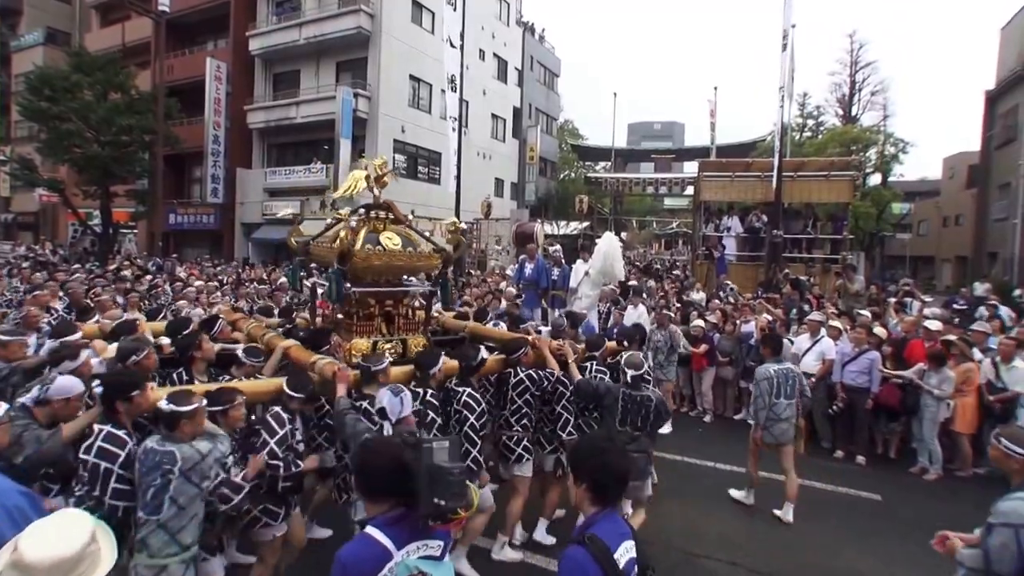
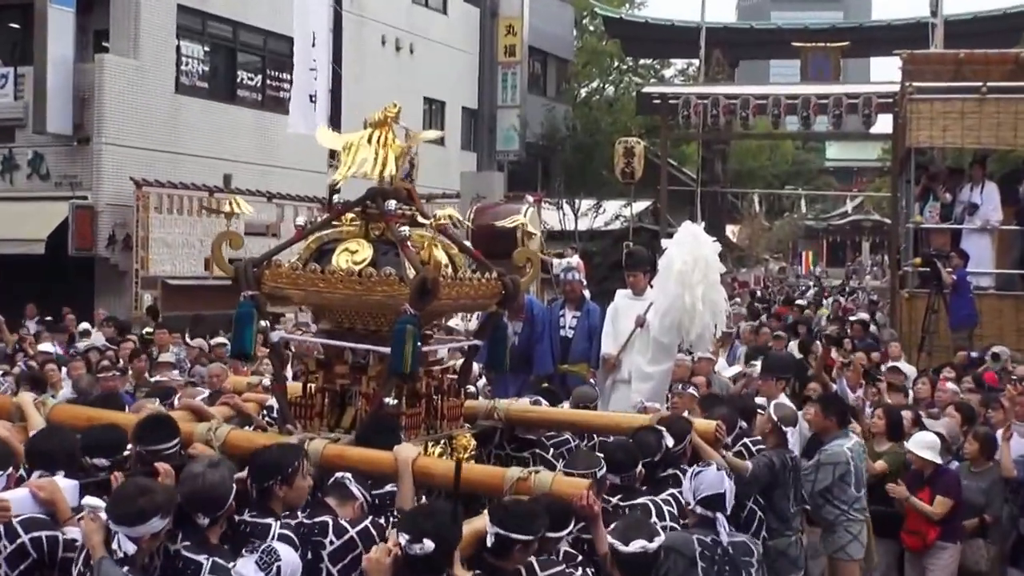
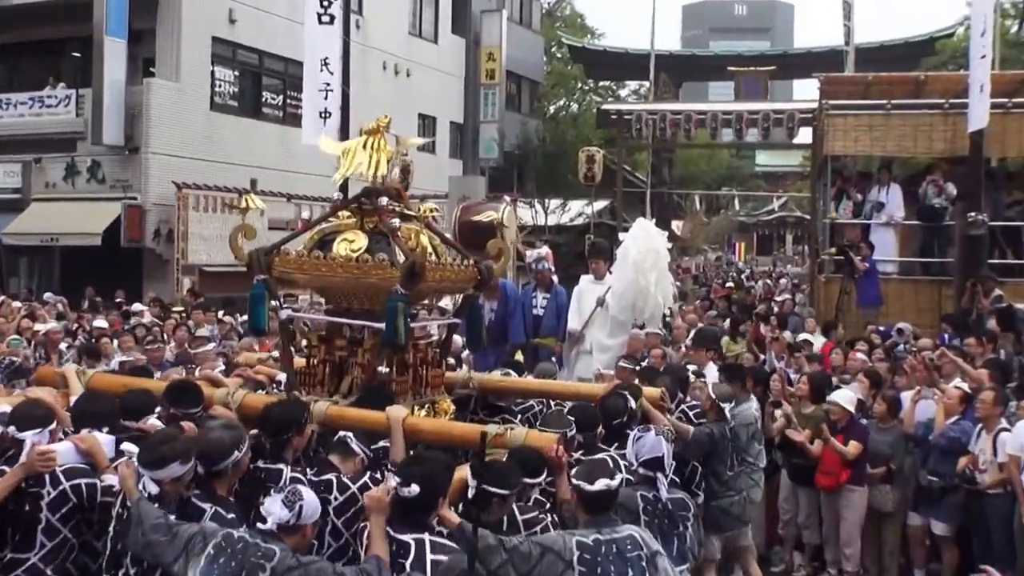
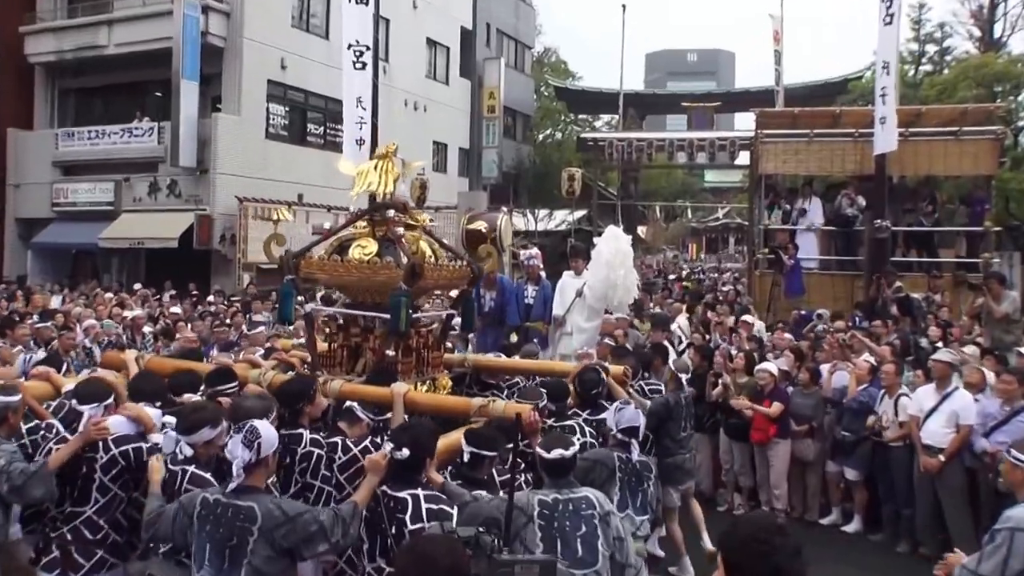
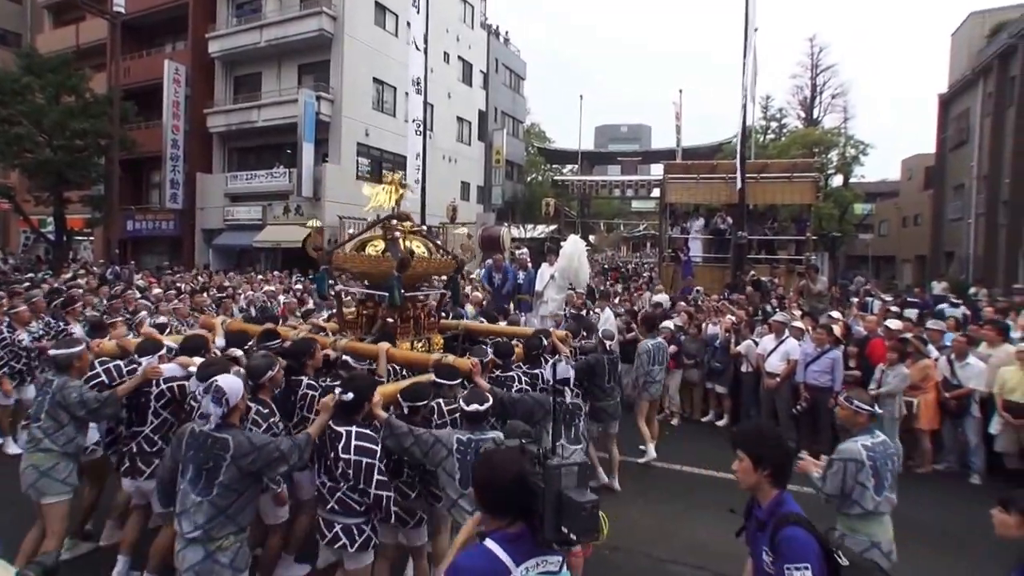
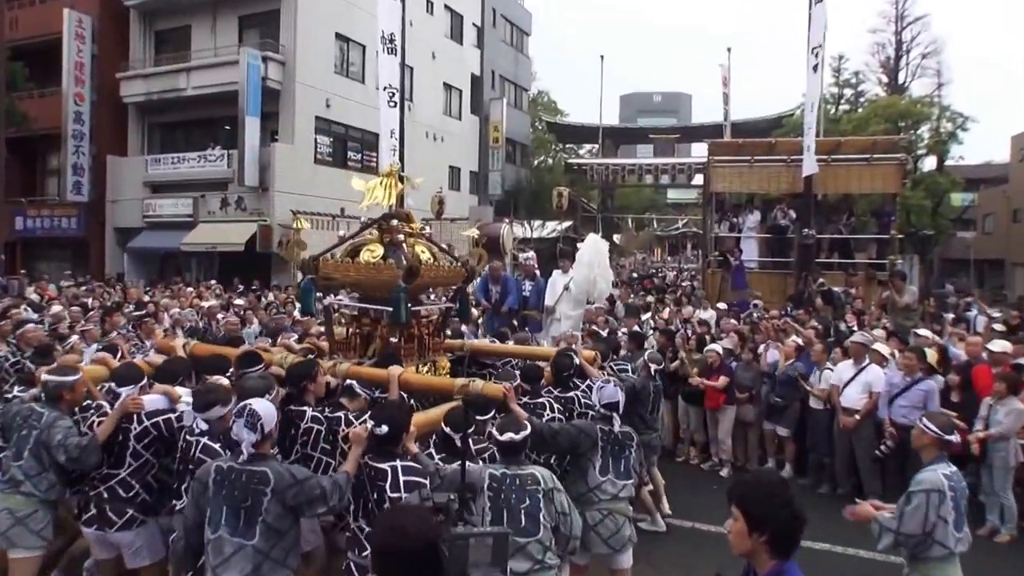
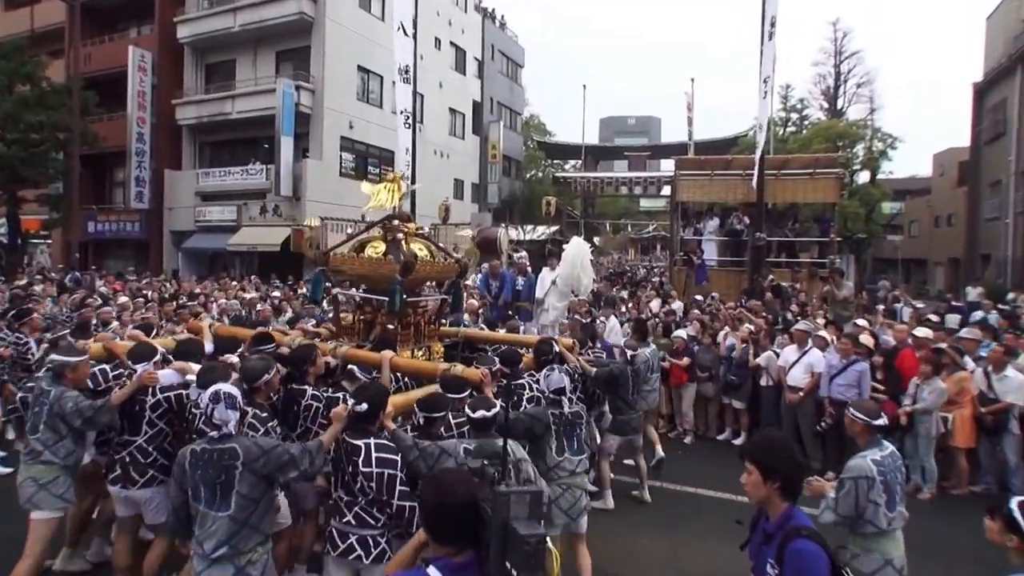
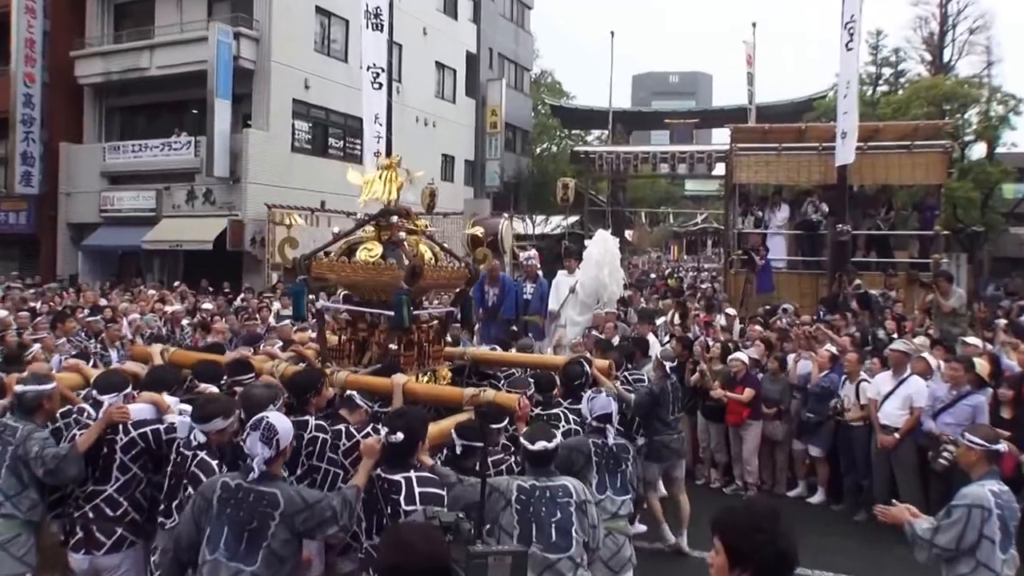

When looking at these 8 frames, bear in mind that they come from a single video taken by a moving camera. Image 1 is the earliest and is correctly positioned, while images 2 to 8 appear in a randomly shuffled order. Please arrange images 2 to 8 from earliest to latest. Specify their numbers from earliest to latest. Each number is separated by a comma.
5, 7, 6, 8, 4, 3, 2
